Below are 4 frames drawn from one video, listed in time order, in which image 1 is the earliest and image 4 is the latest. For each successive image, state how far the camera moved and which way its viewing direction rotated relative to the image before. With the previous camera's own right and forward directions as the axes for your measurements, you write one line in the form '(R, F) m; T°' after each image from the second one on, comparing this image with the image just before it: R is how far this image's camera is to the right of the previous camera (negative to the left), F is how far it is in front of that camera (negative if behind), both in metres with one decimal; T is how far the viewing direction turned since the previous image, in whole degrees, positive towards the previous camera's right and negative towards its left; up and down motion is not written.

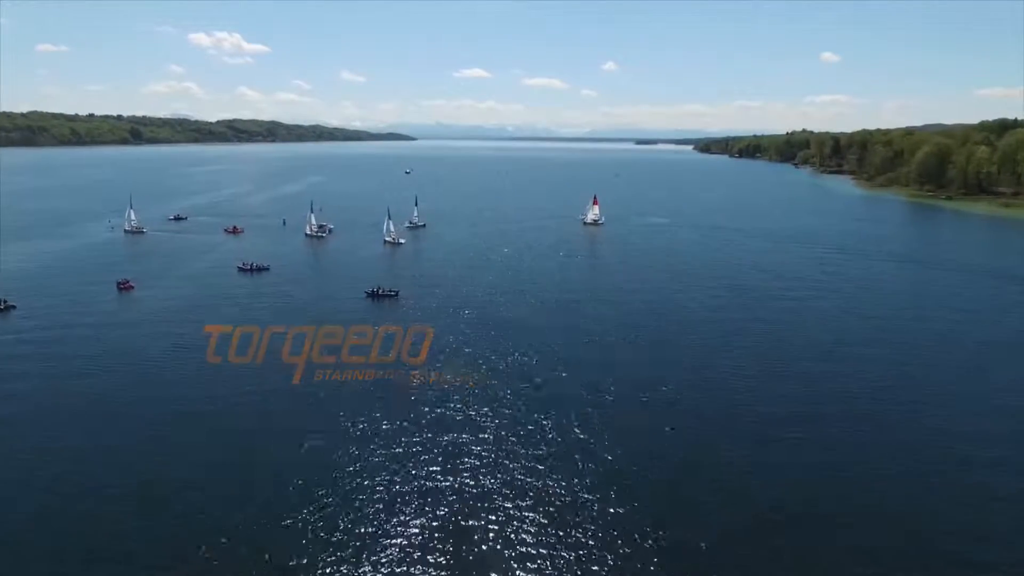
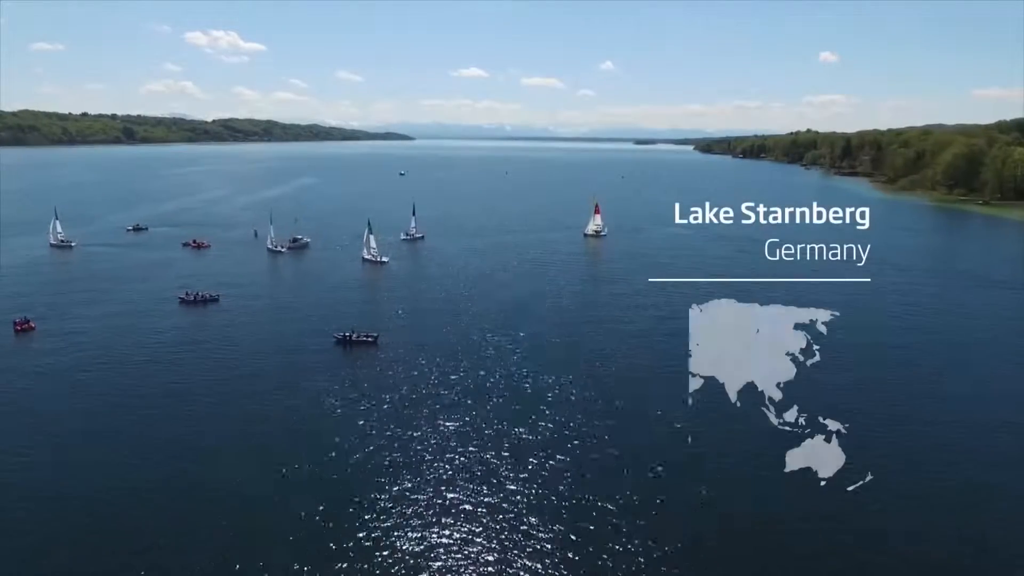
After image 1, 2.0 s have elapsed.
(-0.3, +7.0) m; 0°
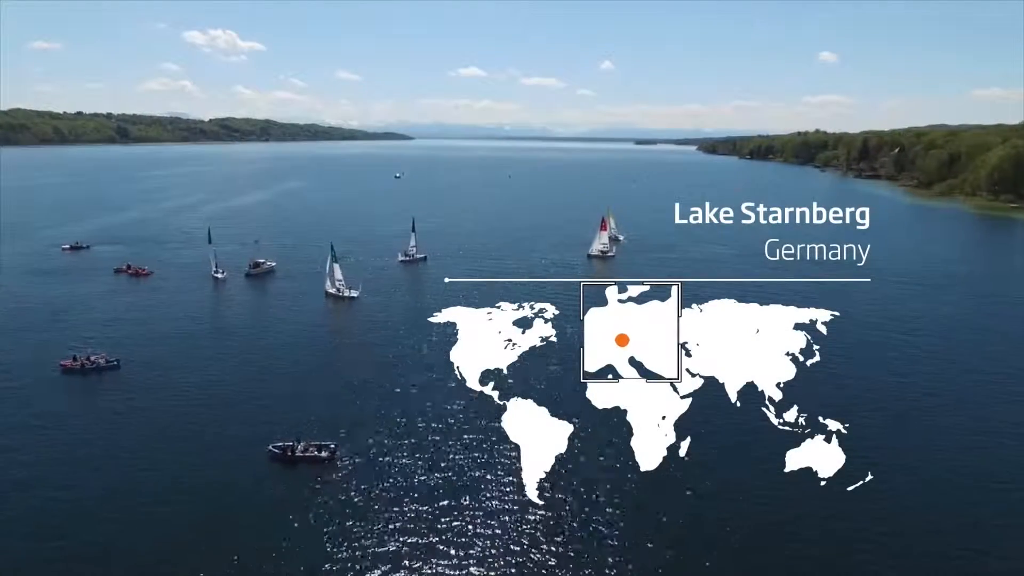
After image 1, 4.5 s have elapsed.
(-0.4, +8.6) m; 0°
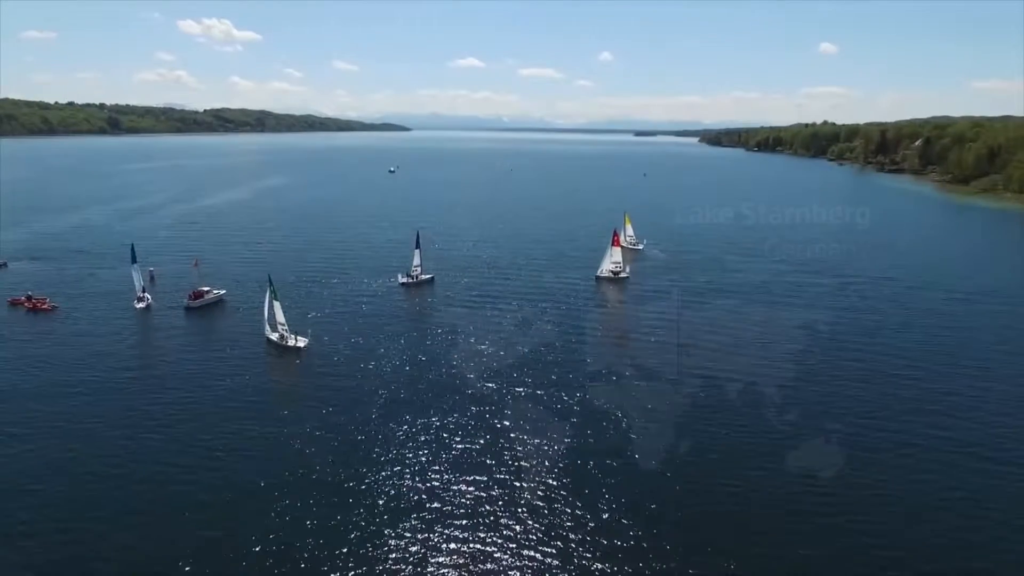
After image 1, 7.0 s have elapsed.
(-0.5, +8.5) m; 0°
